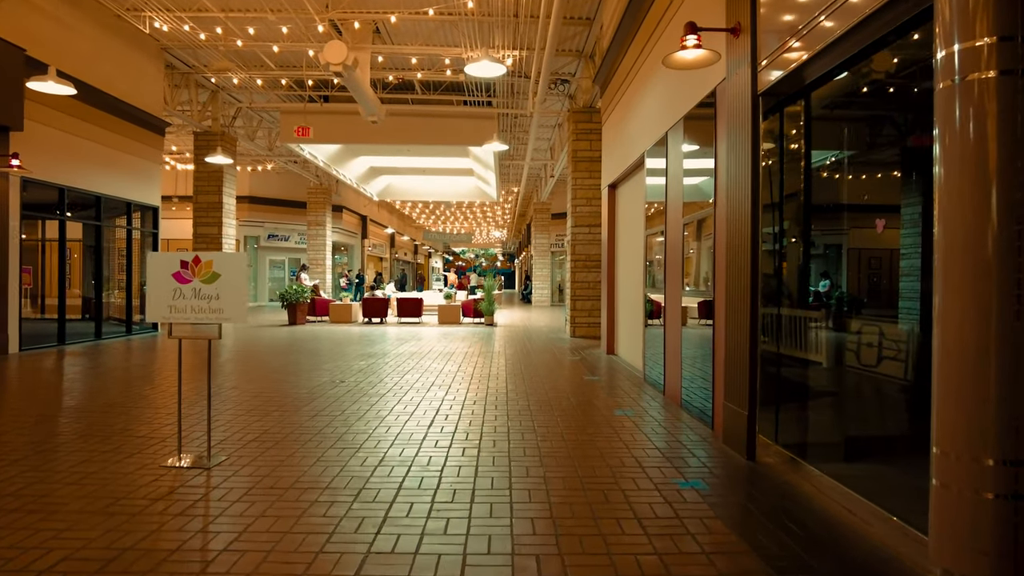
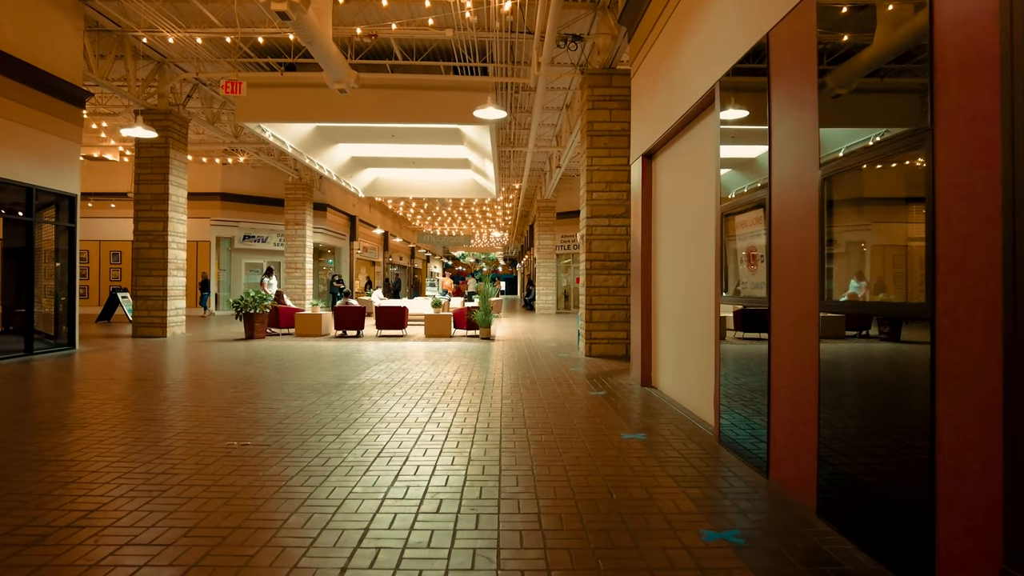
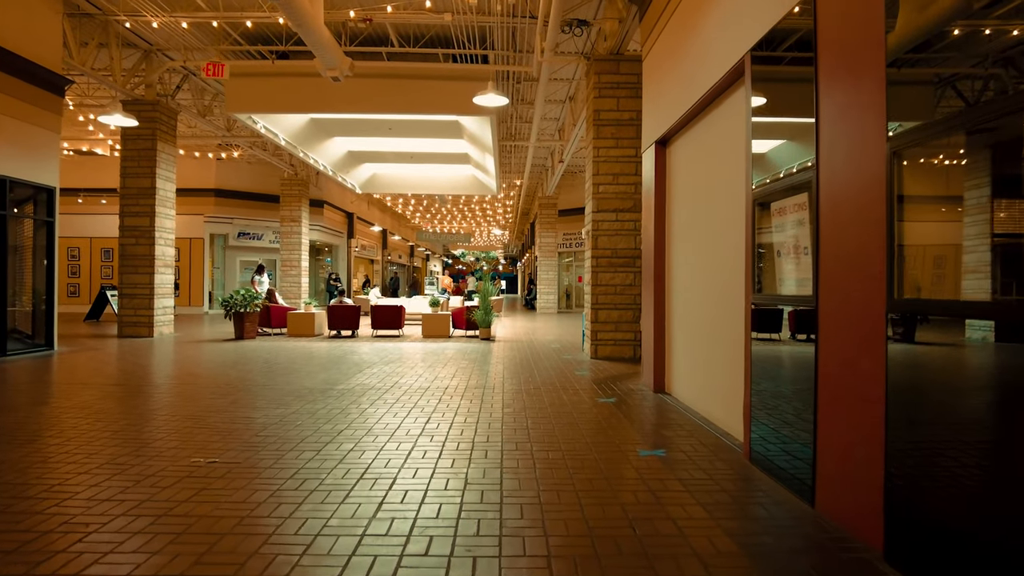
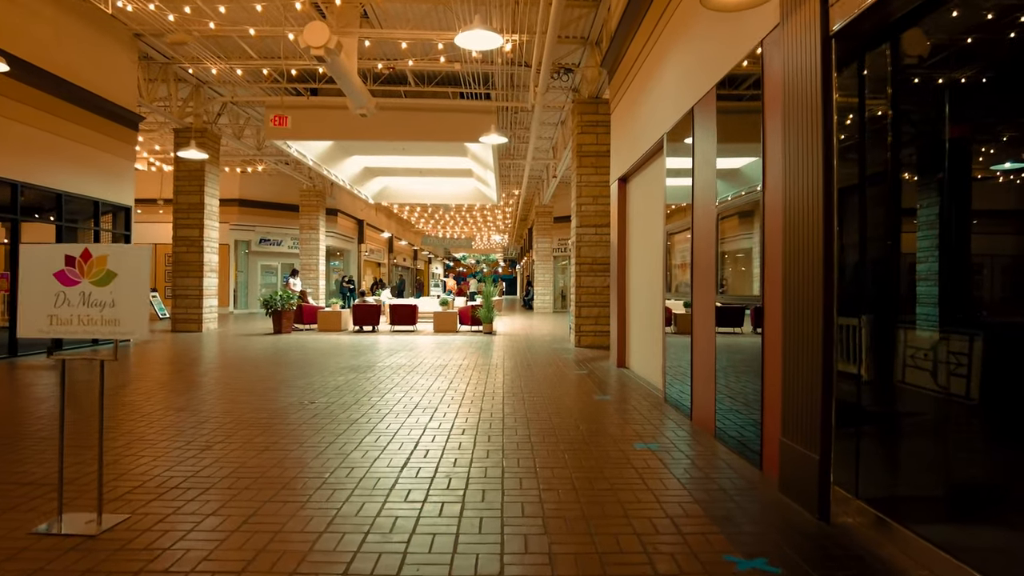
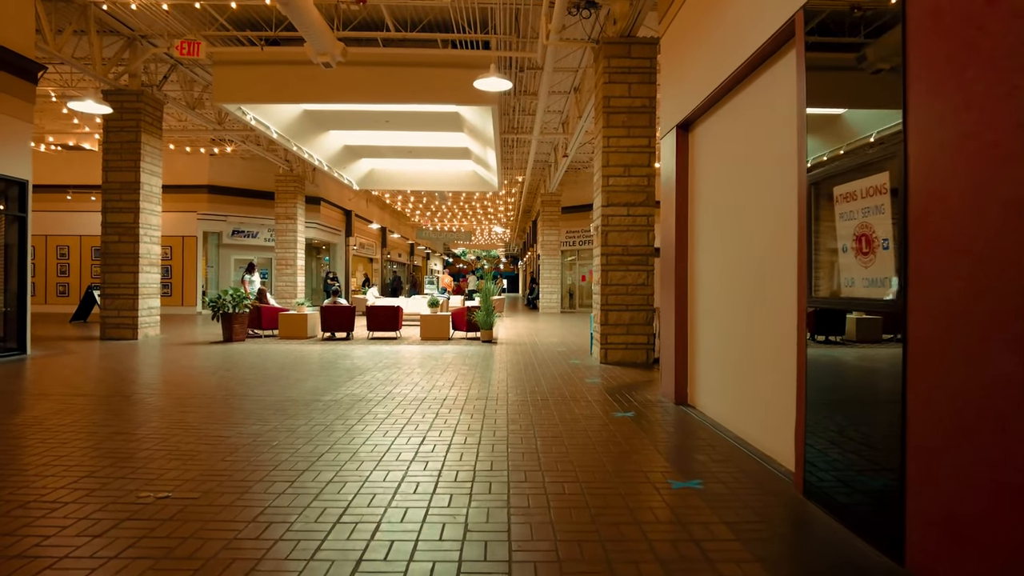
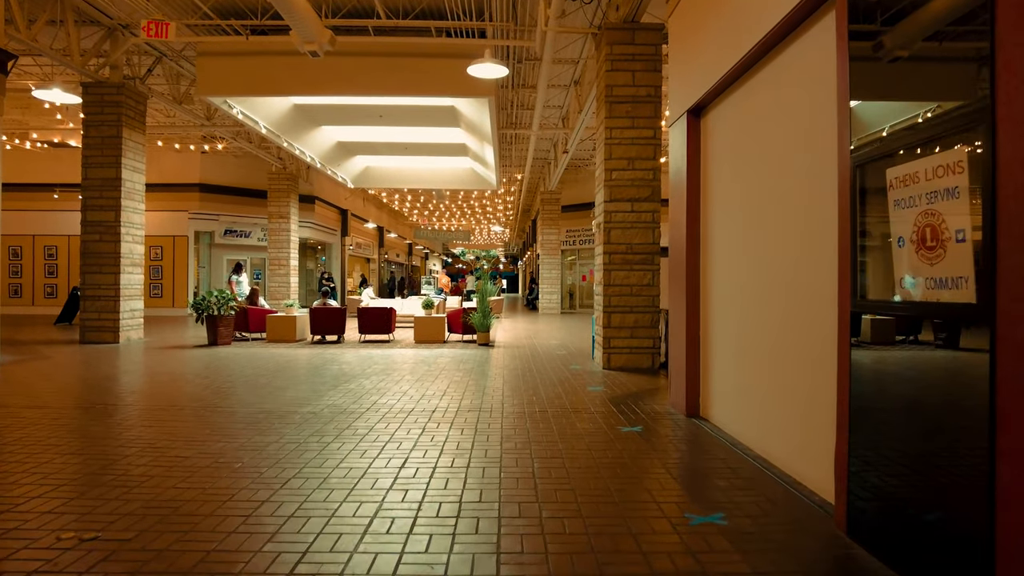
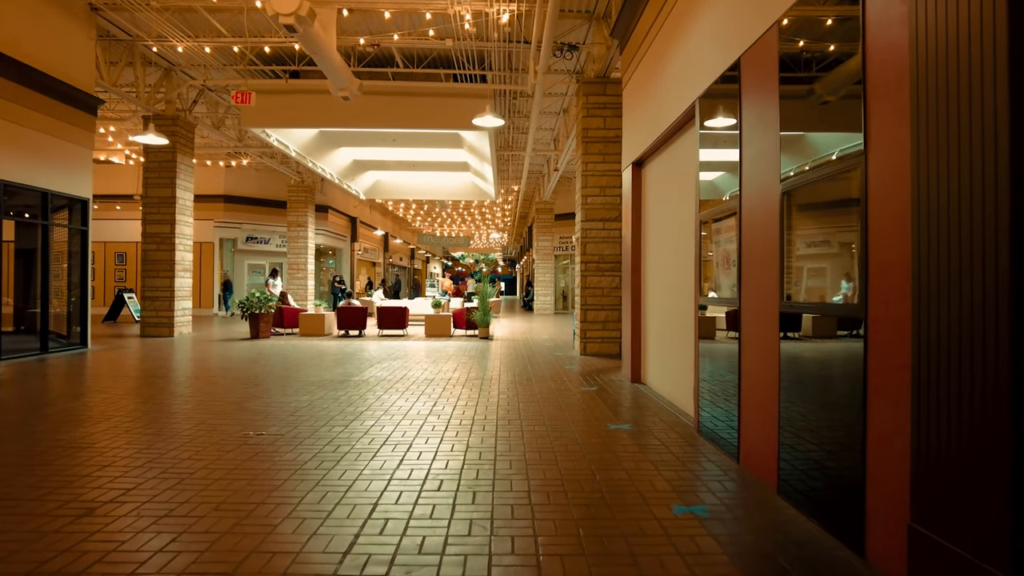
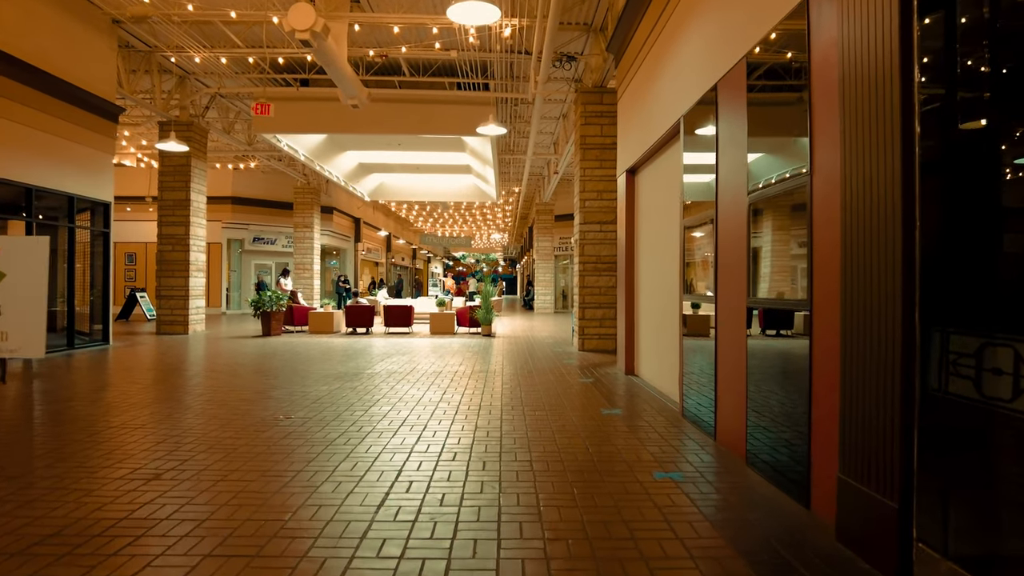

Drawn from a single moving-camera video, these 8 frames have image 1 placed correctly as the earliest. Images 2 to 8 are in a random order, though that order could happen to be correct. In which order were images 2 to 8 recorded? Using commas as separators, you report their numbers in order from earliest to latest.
4, 8, 7, 2, 3, 5, 6
